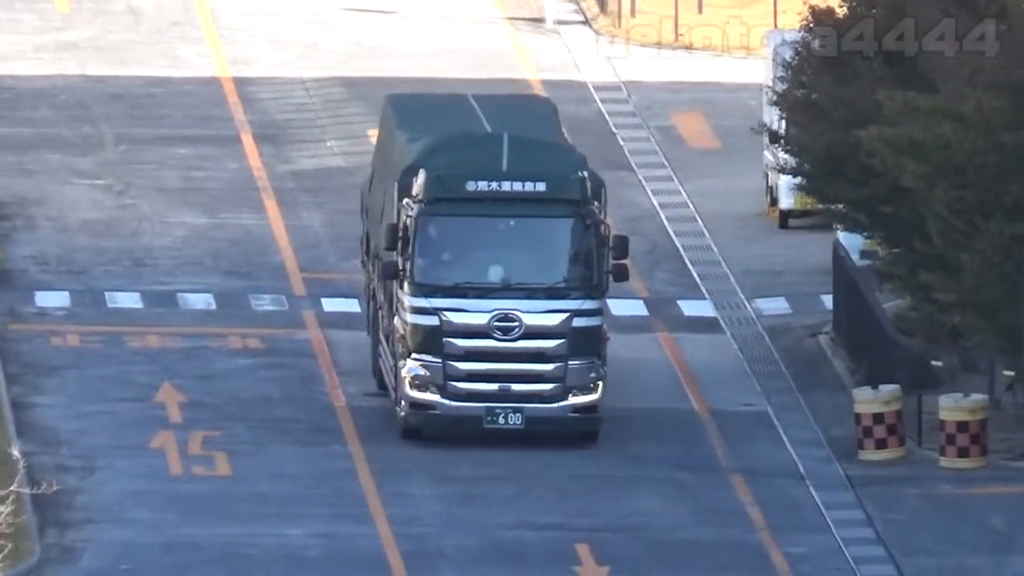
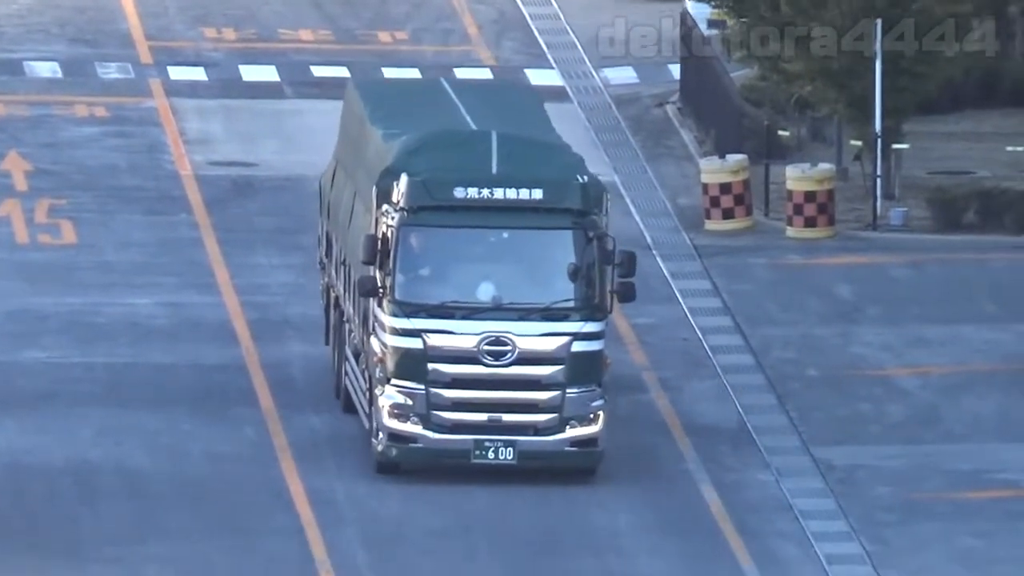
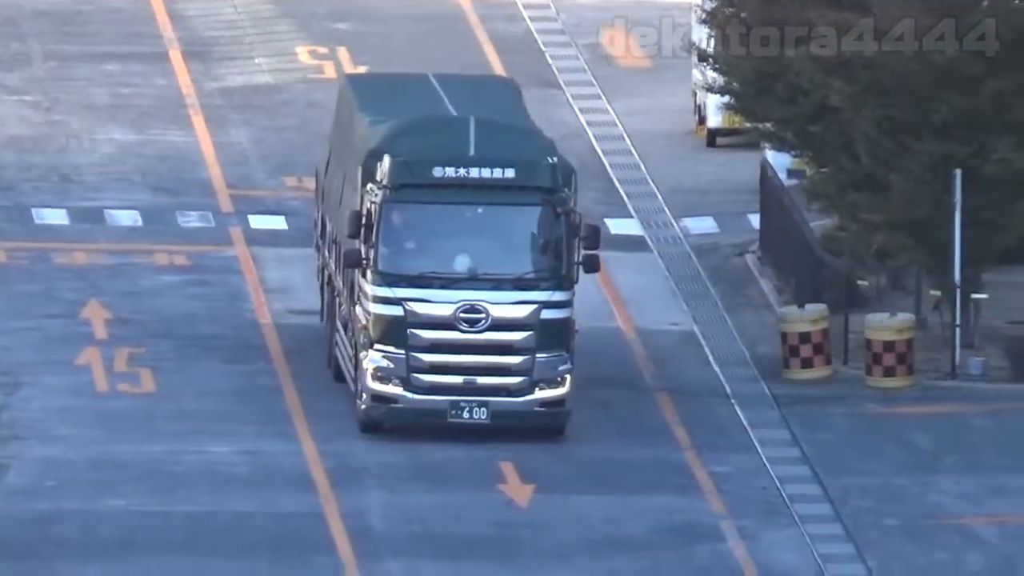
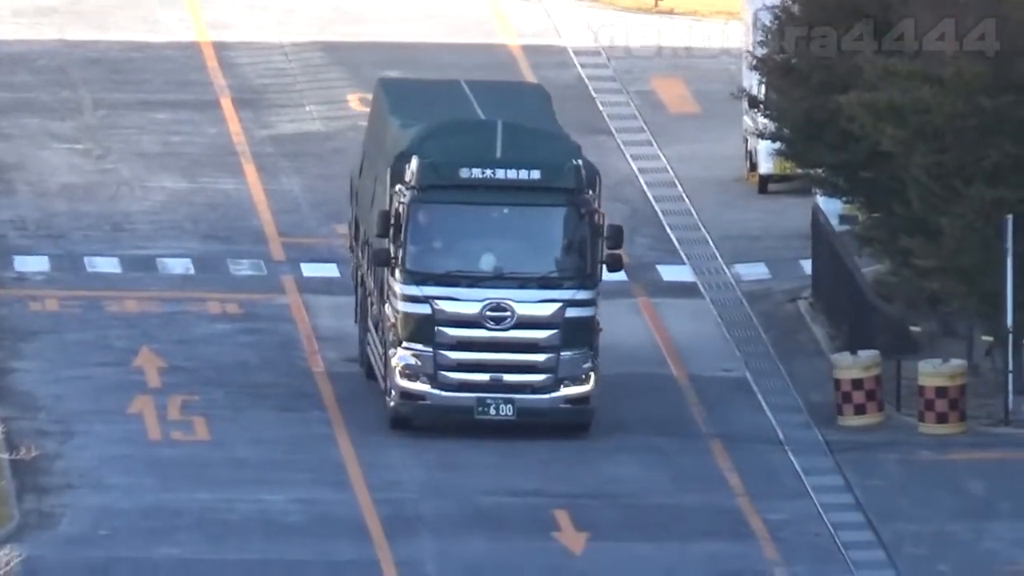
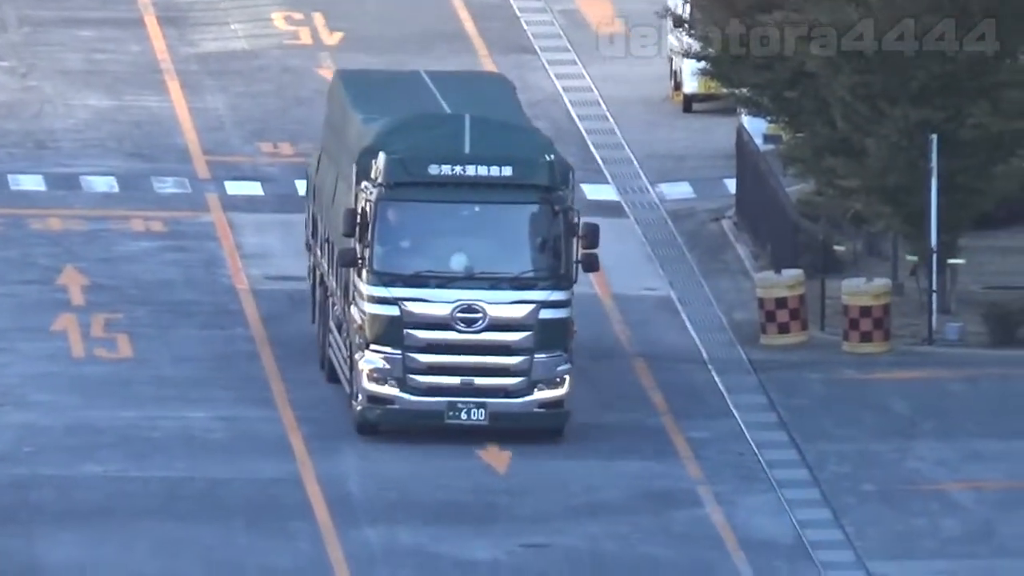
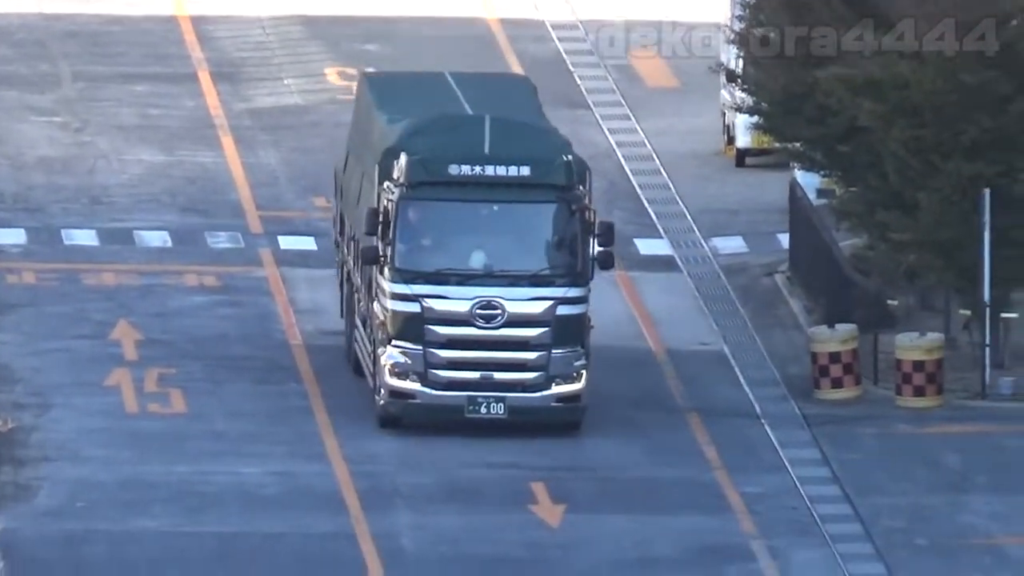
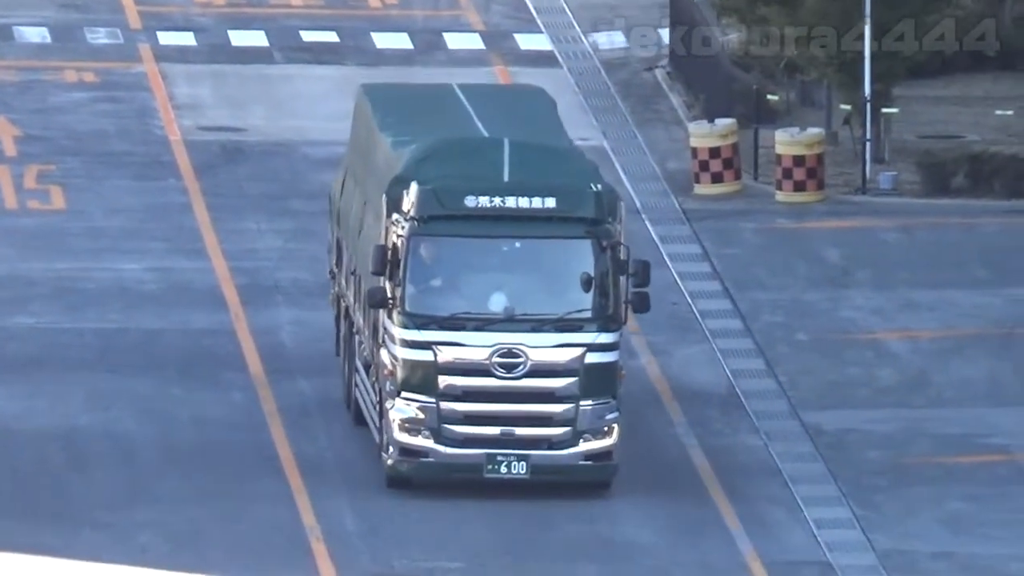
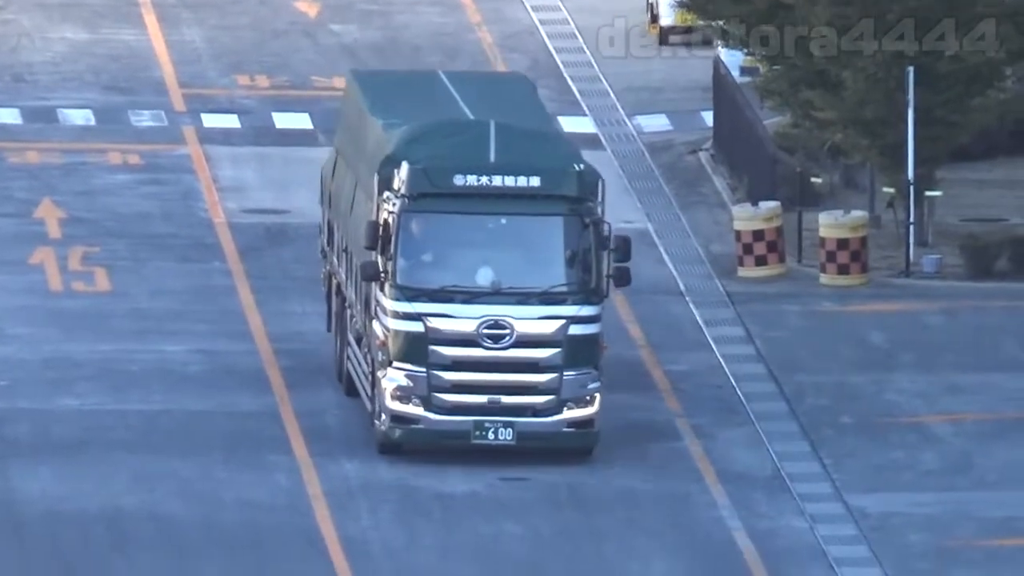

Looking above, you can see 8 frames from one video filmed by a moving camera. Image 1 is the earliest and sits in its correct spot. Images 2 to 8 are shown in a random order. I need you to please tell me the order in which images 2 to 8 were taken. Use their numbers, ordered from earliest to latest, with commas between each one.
4, 6, 3, 5, 8, 2, 7
